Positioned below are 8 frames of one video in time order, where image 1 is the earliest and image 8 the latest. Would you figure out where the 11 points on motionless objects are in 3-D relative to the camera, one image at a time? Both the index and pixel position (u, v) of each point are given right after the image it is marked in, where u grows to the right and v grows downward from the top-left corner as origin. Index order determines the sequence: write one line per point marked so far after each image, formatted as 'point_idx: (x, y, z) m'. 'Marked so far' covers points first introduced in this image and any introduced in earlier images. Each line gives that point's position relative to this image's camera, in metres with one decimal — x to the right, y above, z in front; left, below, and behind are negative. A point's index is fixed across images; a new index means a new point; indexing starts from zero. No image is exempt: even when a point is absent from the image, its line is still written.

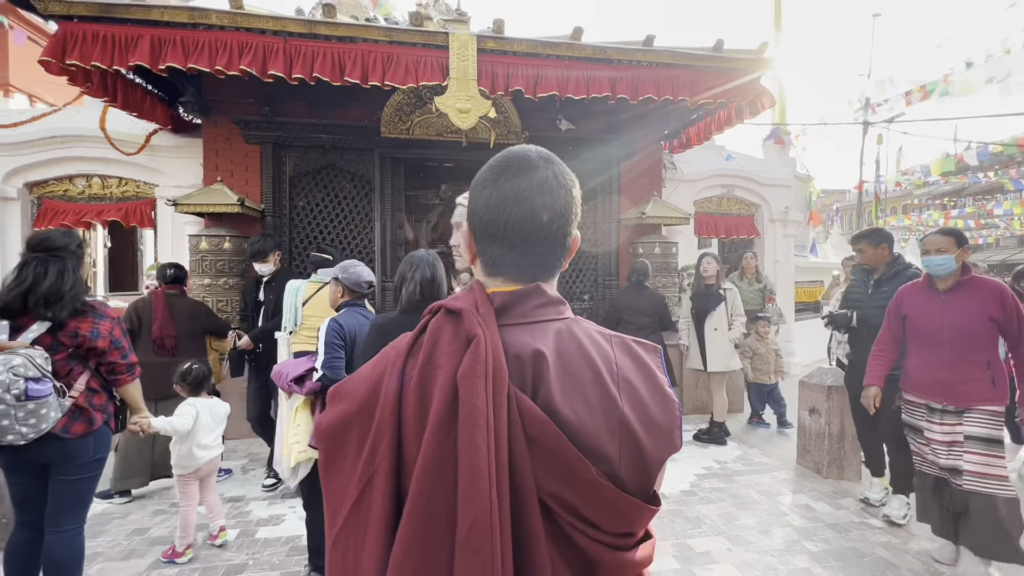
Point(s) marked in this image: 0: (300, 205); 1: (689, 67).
0: (-2.5, +1.0, +5.5) m
1: (+2.0, +2.5, +5.3) m
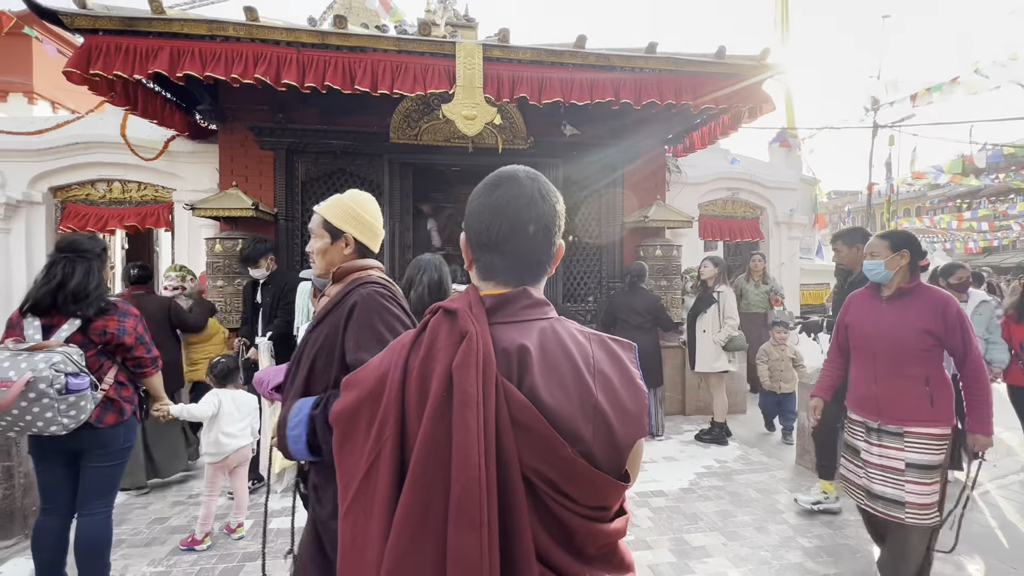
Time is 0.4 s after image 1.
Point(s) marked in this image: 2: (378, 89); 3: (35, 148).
0: (-2.4, +1.0, +5.7) m
1: (+2.1, +2.5, +5.4) m
2: (-1.3, +2.0, +4.7) m
3: (-6.0, +1.8, +5.9) m
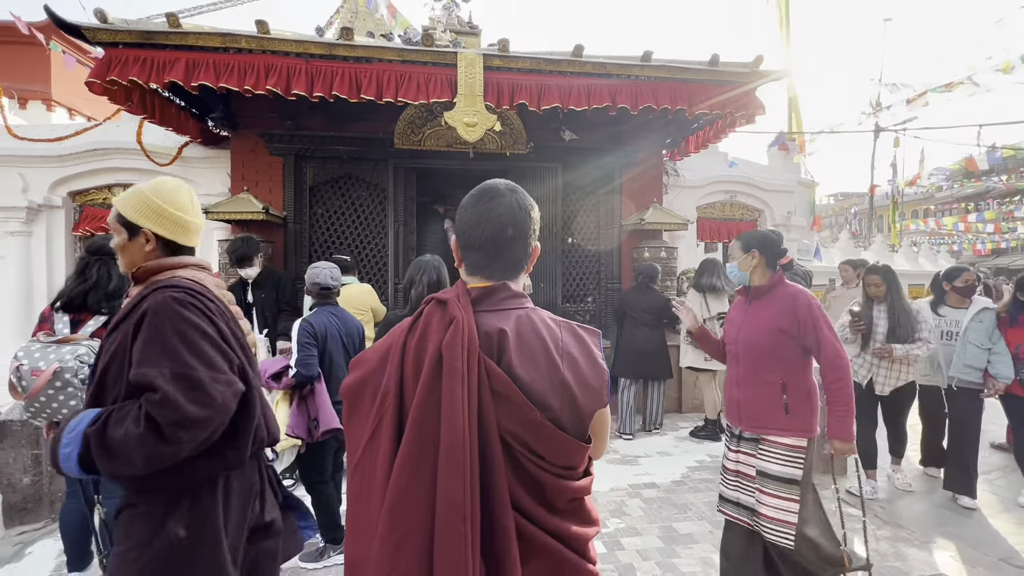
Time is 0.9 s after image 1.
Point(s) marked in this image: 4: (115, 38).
0: (-2.4, +1.0, +5.9) m
1: (+2.1, +2.5, +5.5) m
2: (-1.4, +2.0, +4.9) m
3: (-6.0, +1.8, +6.1) m
4: (-3.8, +2.4, +4.5) m
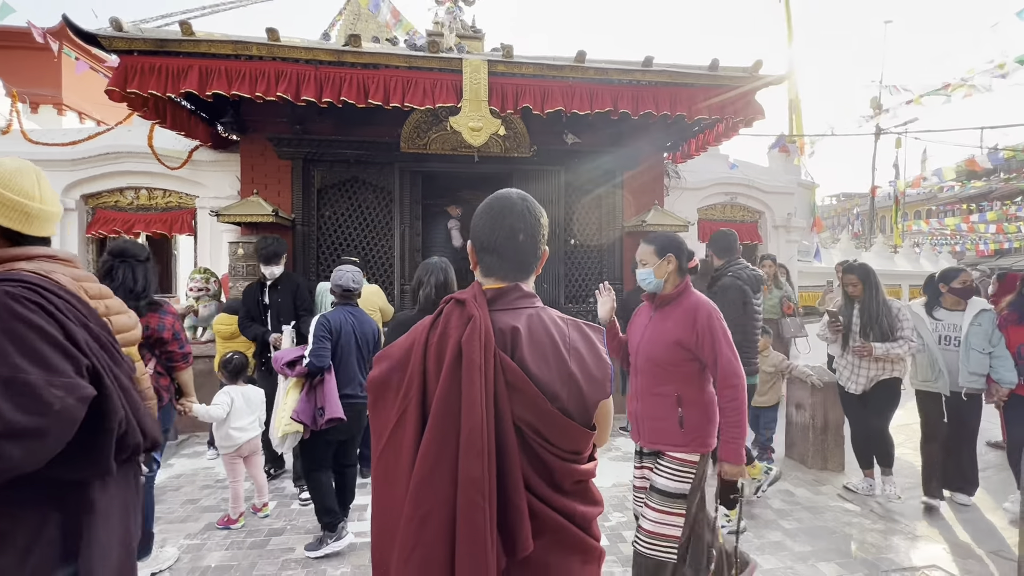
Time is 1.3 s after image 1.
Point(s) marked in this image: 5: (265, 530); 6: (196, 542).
0: (-2.4, +0.9, +6.0) m
1: (+2.1, +2.4, +5.6) m
2: (-1.3, +2.0, +5.0) m
3: (-5.9, +1.7, +6.2) m
4: (-3.7, +2.4, +4.6) m
5: (-1.8, -1.8, +3.4) m
6: (-2.2, -1.8, +3.2) m
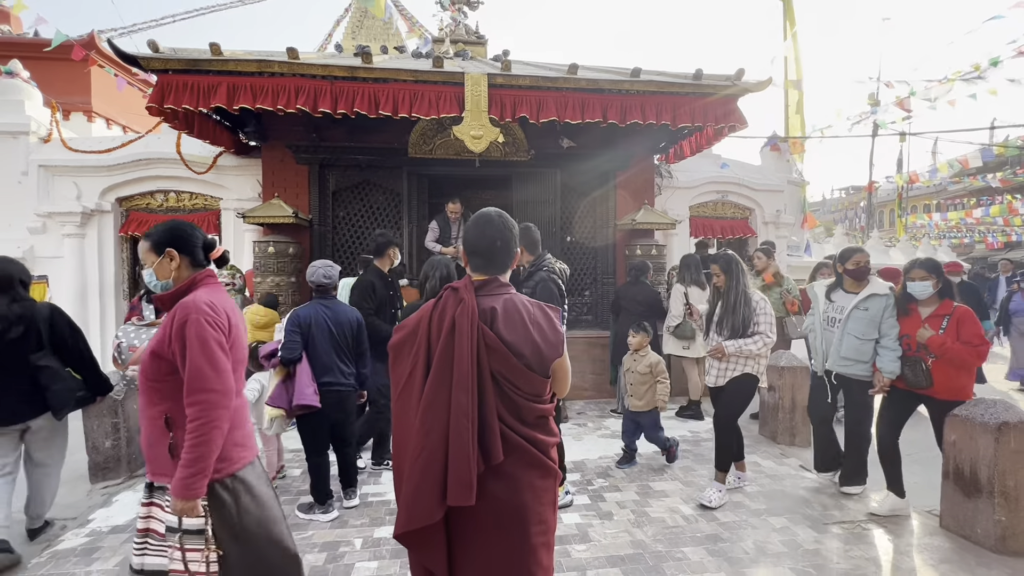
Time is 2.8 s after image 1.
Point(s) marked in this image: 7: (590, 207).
0: (-2.4, +1.0, +6.6) m
1: (+2.1, +2.5, +6.1) m
2: (-1.3, +2.1, +5.5) m
3: (-5.9, +1.8, +6.8) m
4: (-3.8, +2.4, +5.1) m
5: (-1.8, -1.7, +3.9) m
6: (-2.2, -1.7, +3.8) m
7: (+1.2, +1.2, +7.2) m
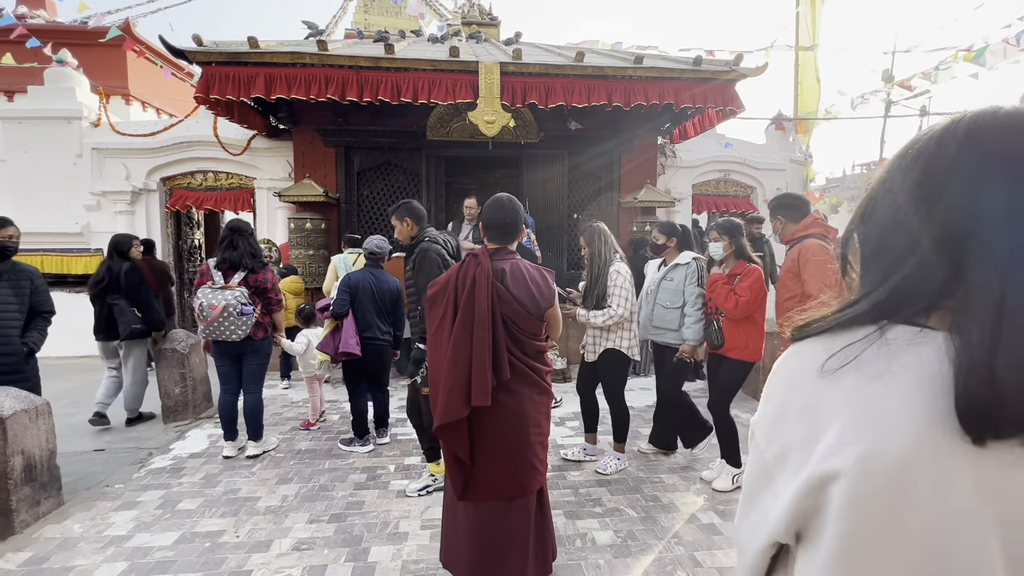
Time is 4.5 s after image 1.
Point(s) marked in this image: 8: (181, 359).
0: (-2.2, +1.4, +7.2) m
1: (+2.2, +2.9, +6.5) m
2: (-1.2, +2.4, +6.0) m
3: (-5.8, +2.3, +7.4) m
4: (-3.7, +2.8, +5.7) m
5: (-1.8, -1.4, +4.6) m
6: (-2.1, -1.4, +4.5) m
7: (+1.4, +1.7, +7.7) m
8: (-3.4, -0.7, +4.8) m
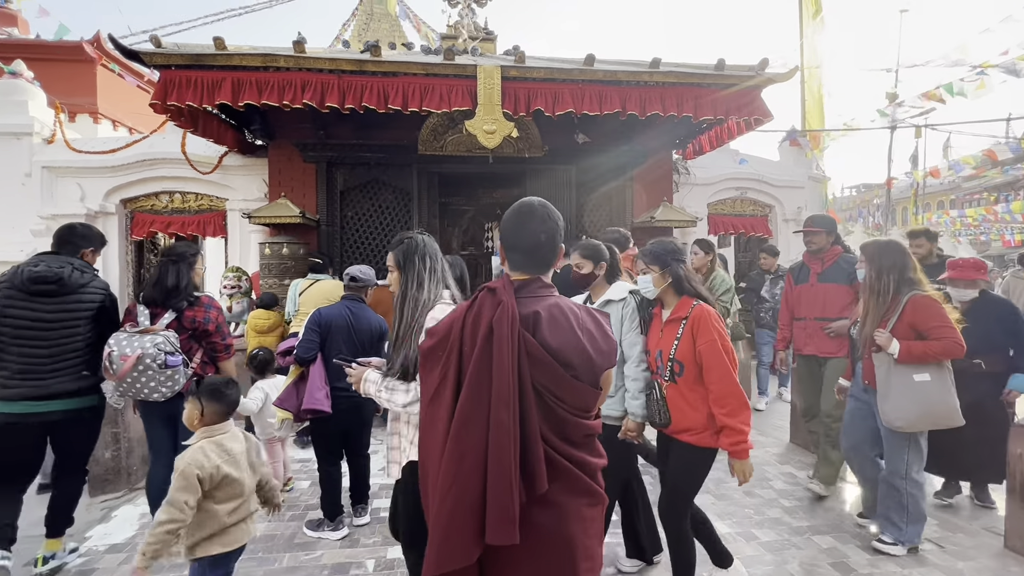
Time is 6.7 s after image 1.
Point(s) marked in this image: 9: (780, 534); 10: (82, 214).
0: (-2.2, +1.0, +6.4) m
1: (+2.3, +2.5, +5.8) m
2: (-1.2, +2.0, +5.3) m
3: (-5.7, +1.8, +6.7) m
4: (-3.6, +2.4, +4.9) m
5: (-1.7, -1.7, +3.7) m
6: (-2.1, -1.7, +3.6) m
7: (+1.4, +1.2, +6.9) m
8: (-3.3, -1.1, +3.9) m
9: (+1.9, -1.7, +3.3) m
10: (-6.0, +1.0, +6.6) m
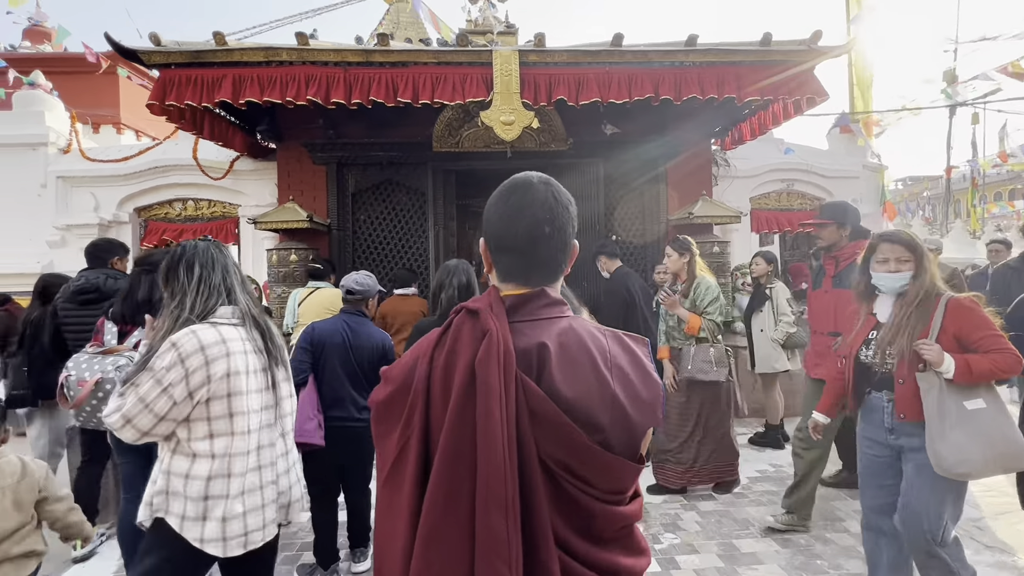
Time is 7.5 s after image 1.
0: (-1.9, +0.9, +6.0) m
1: (+2.5, +2.5, +5.2) m
2: (-1.0, +2.0, +4.9) m
3: (-5.4, +1.6, +6.5) m
4: (-3.4, +2.3, +4.7) m
5: (-1.5, -1.8, +3.3) m
6: (-1.9, -1.8, +3.2) m
7: (+1.7, +1.2, +6.4) m
8: (-3.1, -1.2, +3.6) m
9: (+2.0, -1.7, +2.6) m
10: (-5.7, +0.9, +6.4) m
